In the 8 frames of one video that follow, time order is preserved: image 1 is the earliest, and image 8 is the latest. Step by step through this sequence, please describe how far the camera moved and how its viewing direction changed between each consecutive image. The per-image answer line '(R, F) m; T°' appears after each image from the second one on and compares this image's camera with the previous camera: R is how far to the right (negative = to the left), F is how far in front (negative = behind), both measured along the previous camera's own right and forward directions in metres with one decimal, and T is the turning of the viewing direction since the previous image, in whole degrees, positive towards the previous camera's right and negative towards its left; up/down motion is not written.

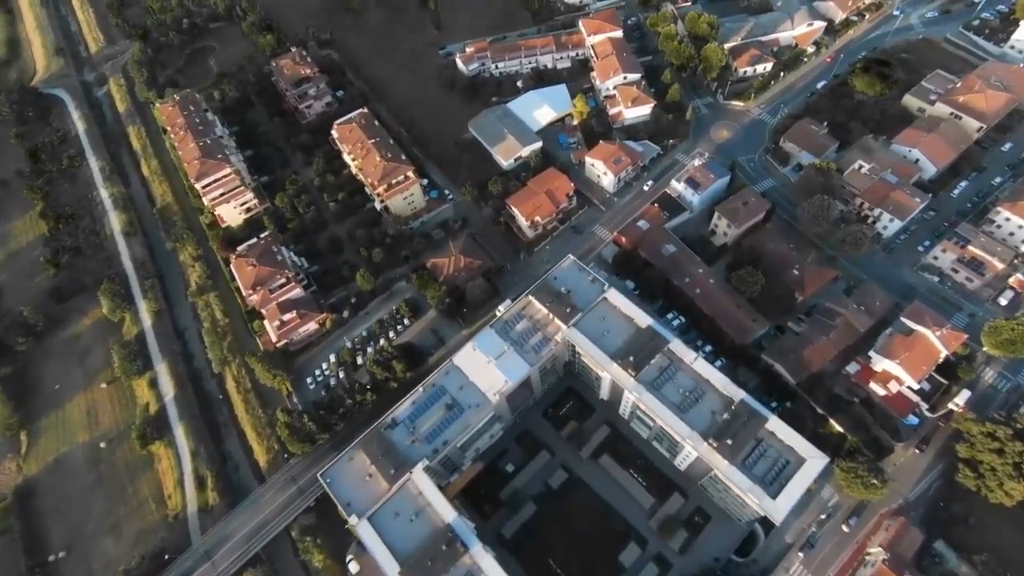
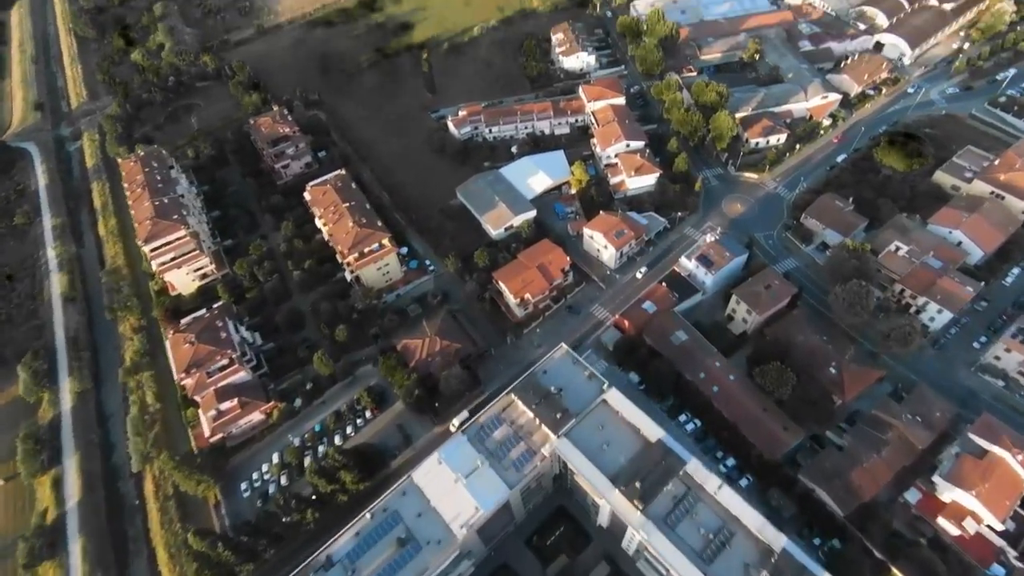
(+1.2, +6.3) m; 0°
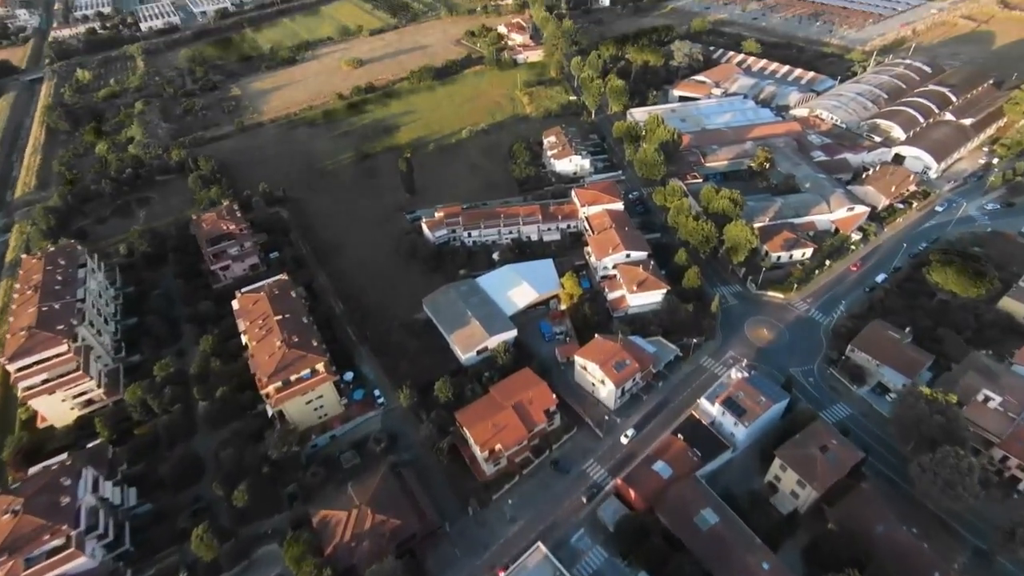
(+1.7, +9.1) m; 0°
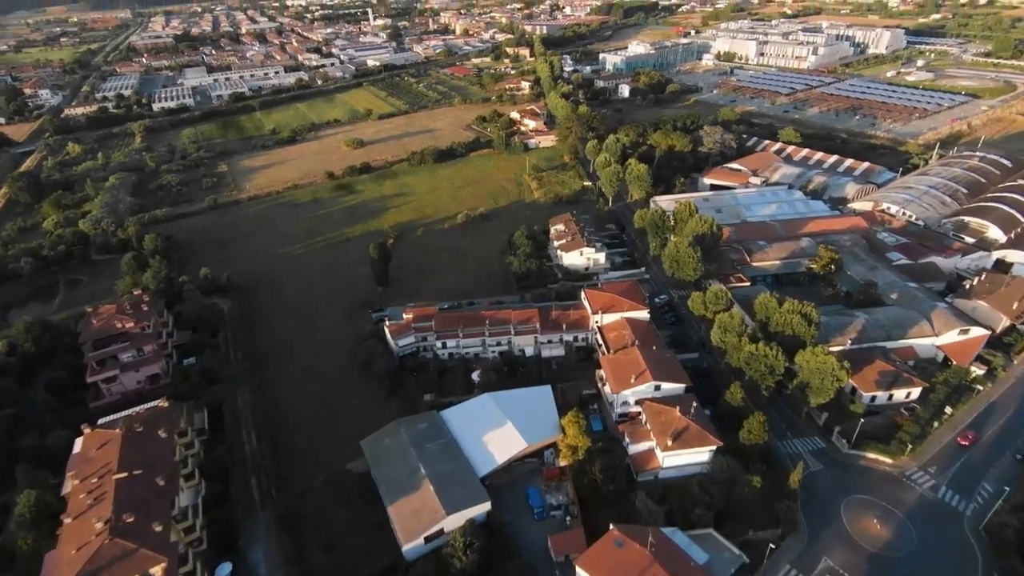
(+2.0, +11.8) m; -2°
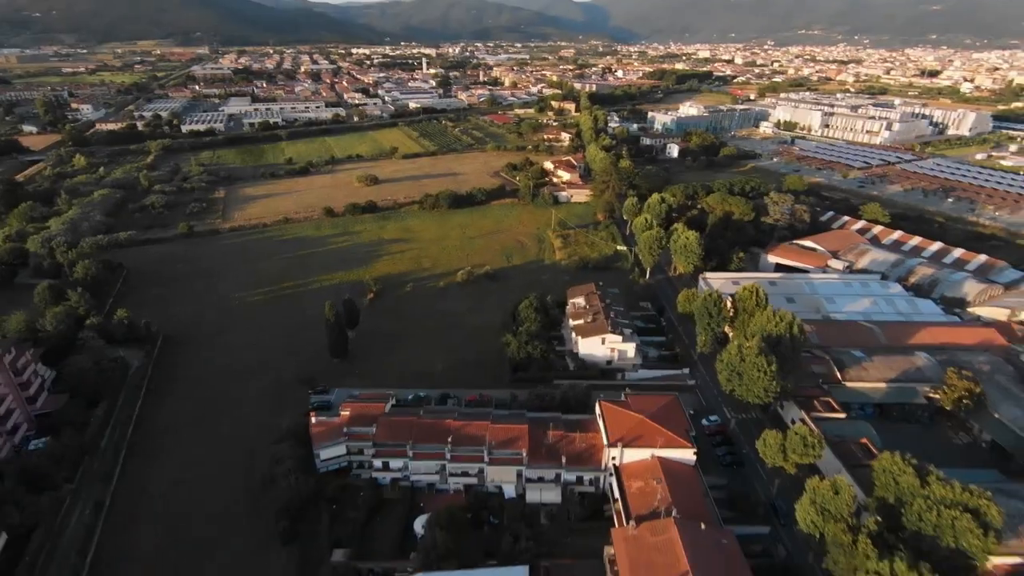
(+2.1, +11.4) m; -4°
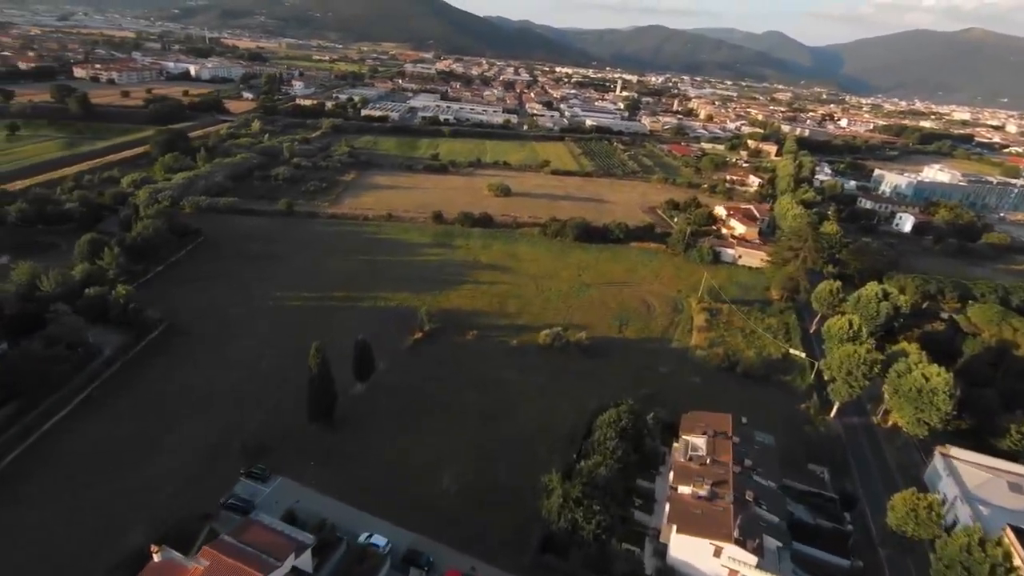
(+2.5, +14.0) m; -17°
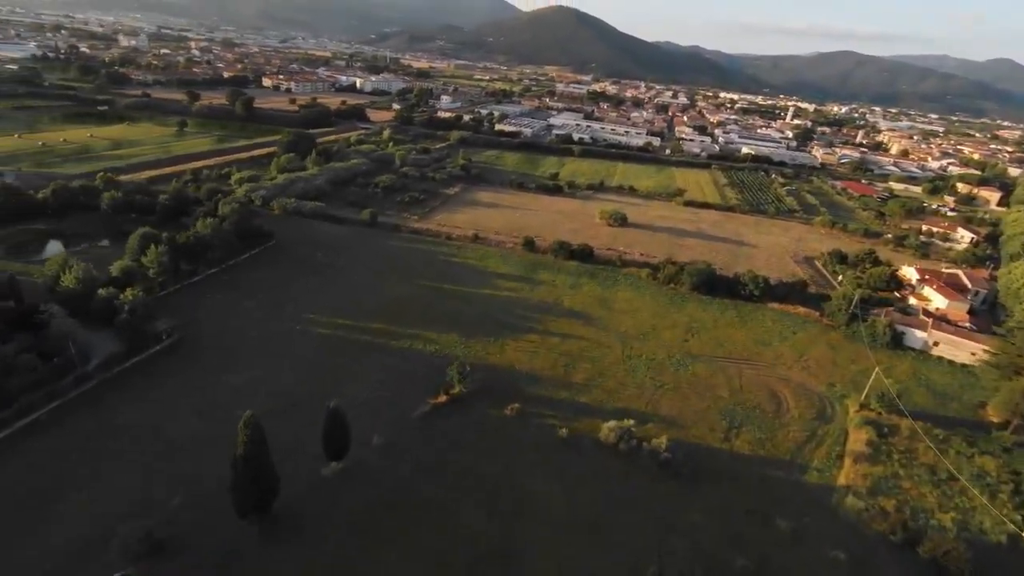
(+3.2, +9.2) m; -15°
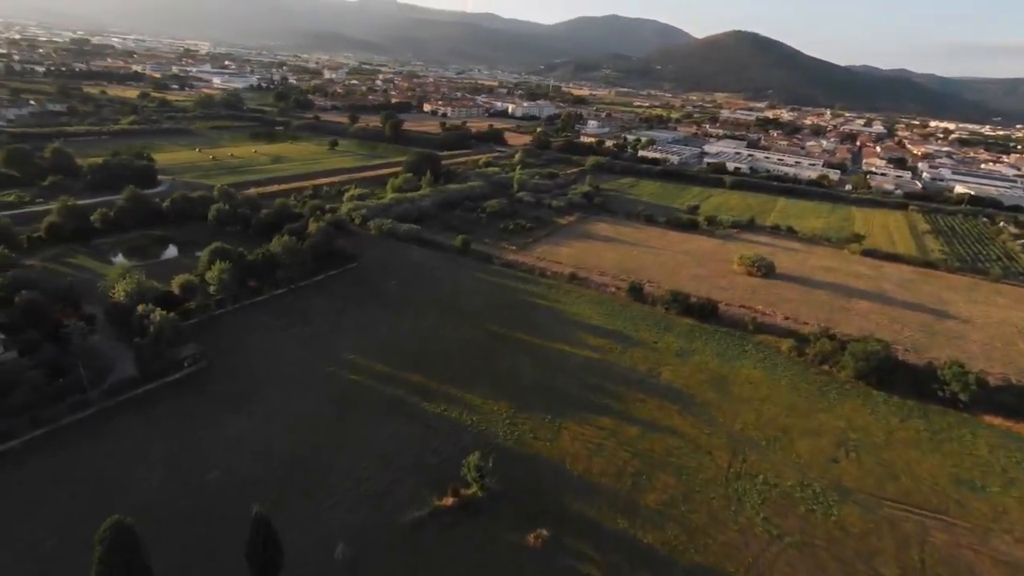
(+3.3, +7.4) m; -16°
